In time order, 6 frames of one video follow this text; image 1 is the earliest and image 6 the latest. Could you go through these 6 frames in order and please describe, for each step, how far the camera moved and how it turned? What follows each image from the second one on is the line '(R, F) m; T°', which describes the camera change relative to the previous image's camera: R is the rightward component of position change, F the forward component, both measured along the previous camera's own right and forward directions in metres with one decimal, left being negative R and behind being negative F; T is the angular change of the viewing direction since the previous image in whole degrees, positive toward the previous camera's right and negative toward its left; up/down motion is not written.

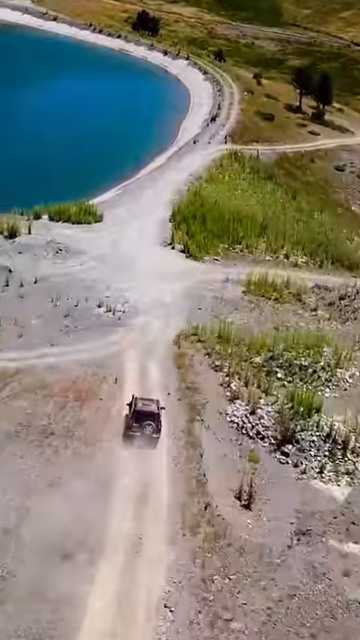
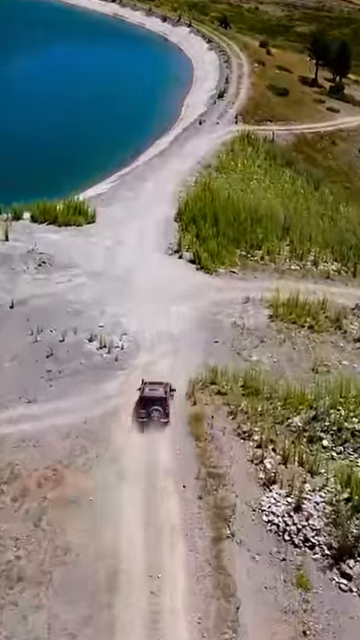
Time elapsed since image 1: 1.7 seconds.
(-0.9, +10.1) m; 0°
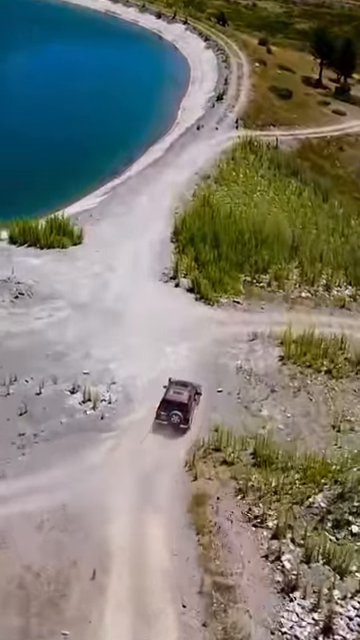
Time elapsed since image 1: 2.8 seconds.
(-0.1, +5.7) m; 0°
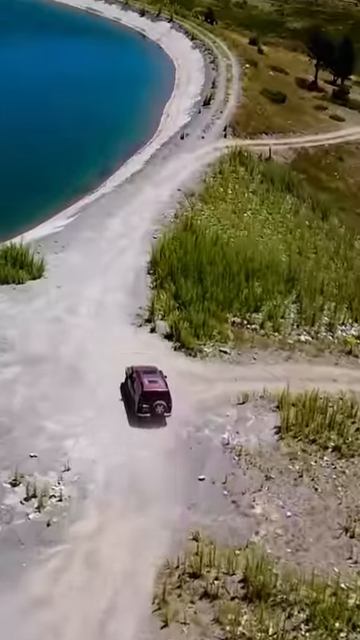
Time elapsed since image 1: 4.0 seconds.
(+0.8, +7.1) m; +1°
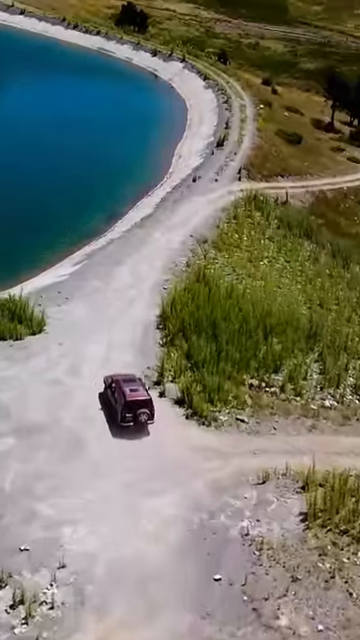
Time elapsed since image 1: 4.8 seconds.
(-0.2, +3.4) m; -1°
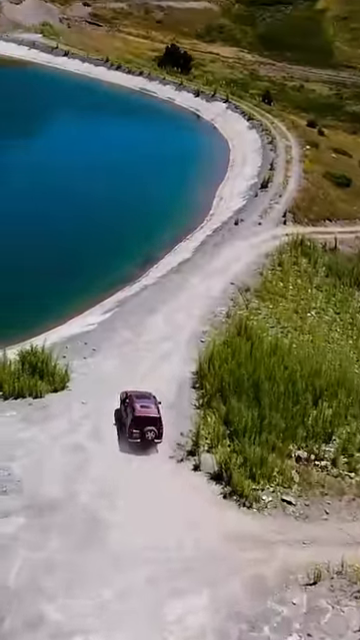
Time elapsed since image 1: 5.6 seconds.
(-0.1, +4.0) m; -3°
